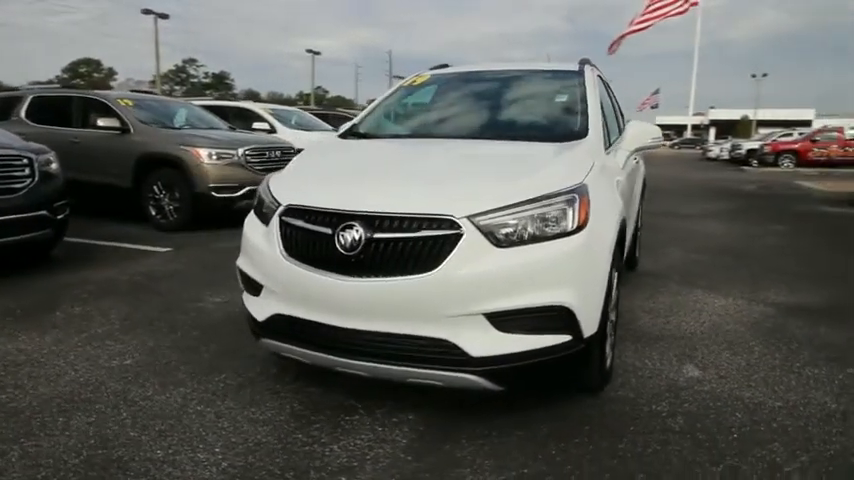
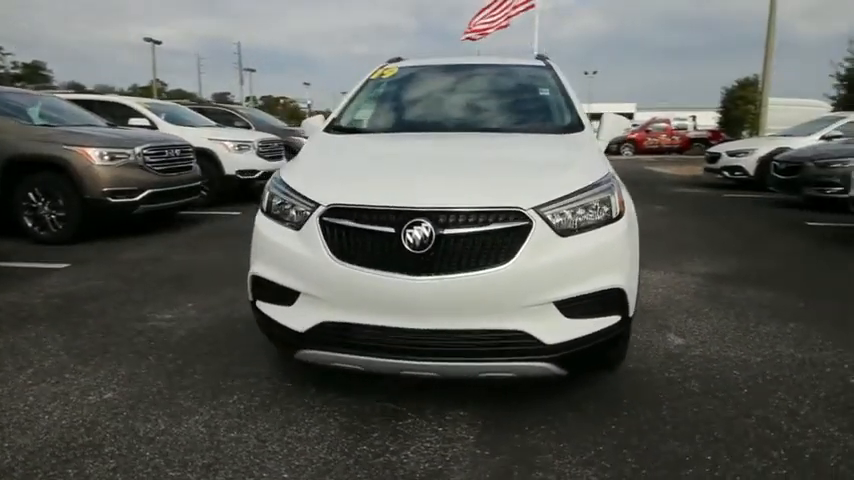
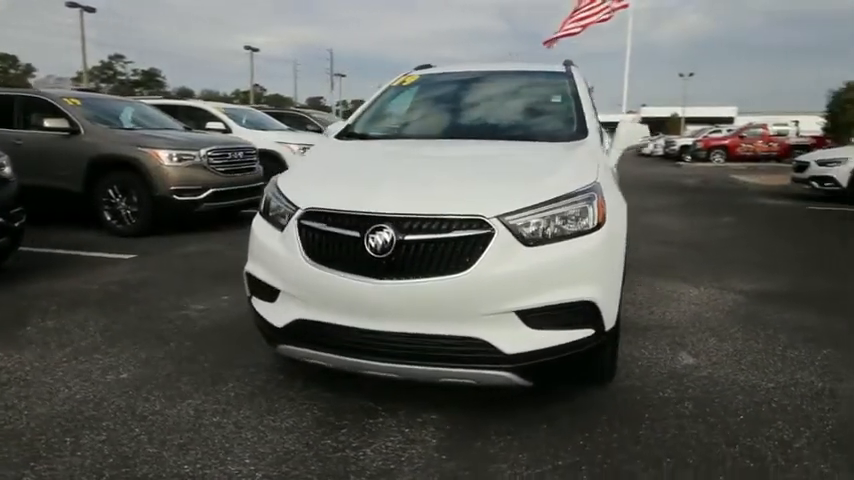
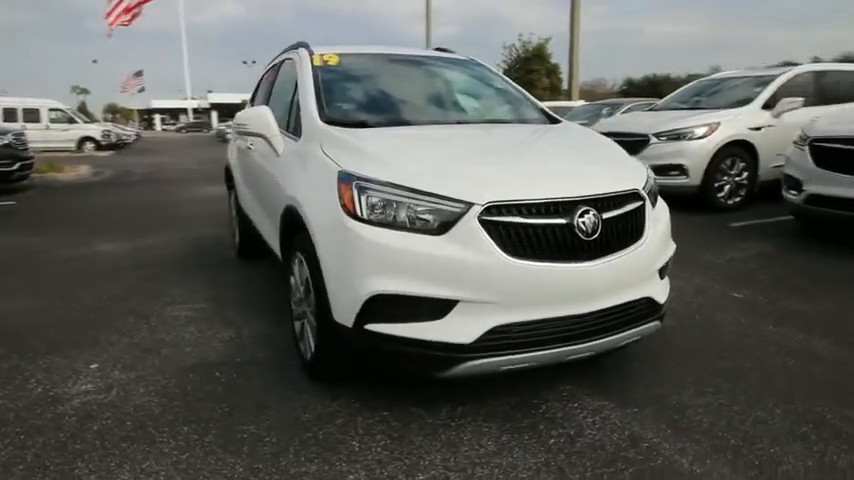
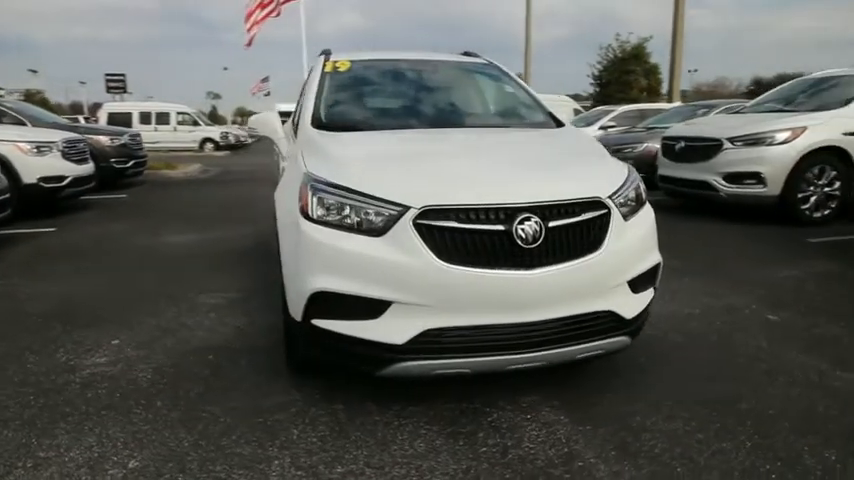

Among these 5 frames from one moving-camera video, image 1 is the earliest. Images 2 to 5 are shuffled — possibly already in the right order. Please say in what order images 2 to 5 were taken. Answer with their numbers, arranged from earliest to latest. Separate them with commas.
3, 2, 5, 4
